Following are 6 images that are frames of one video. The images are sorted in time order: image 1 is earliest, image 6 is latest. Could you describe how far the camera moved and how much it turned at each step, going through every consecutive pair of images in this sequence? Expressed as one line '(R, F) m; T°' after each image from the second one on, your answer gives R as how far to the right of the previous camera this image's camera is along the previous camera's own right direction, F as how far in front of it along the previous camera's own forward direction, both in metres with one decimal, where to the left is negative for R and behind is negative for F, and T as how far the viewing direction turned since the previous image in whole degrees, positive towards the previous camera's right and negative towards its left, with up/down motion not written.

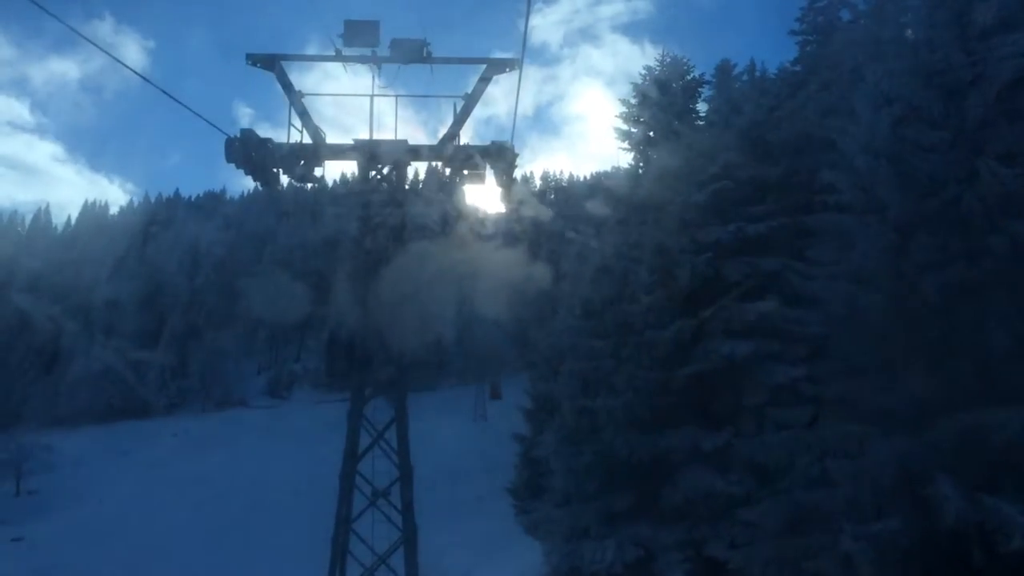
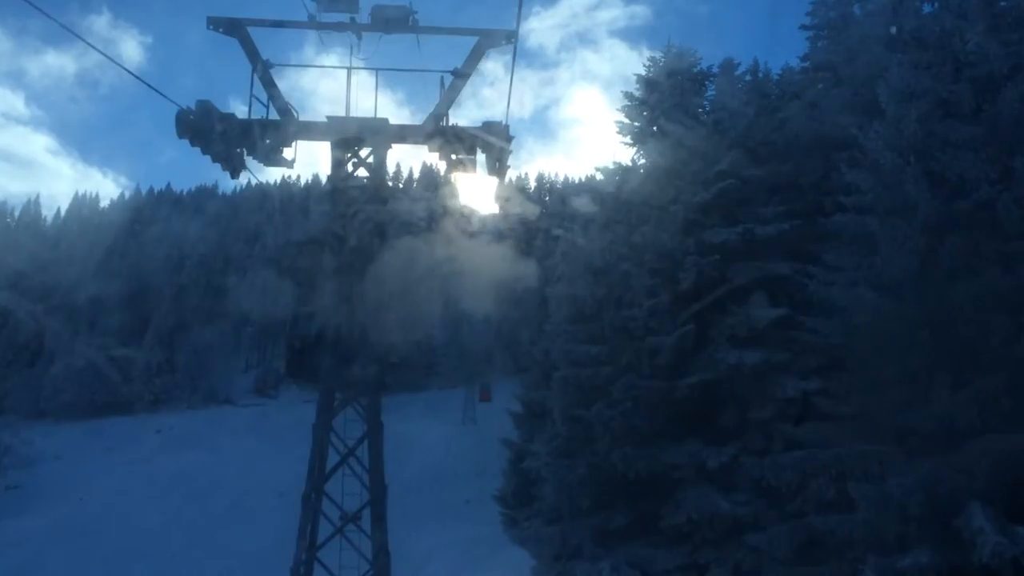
(0.0, +0.7) m; +1°
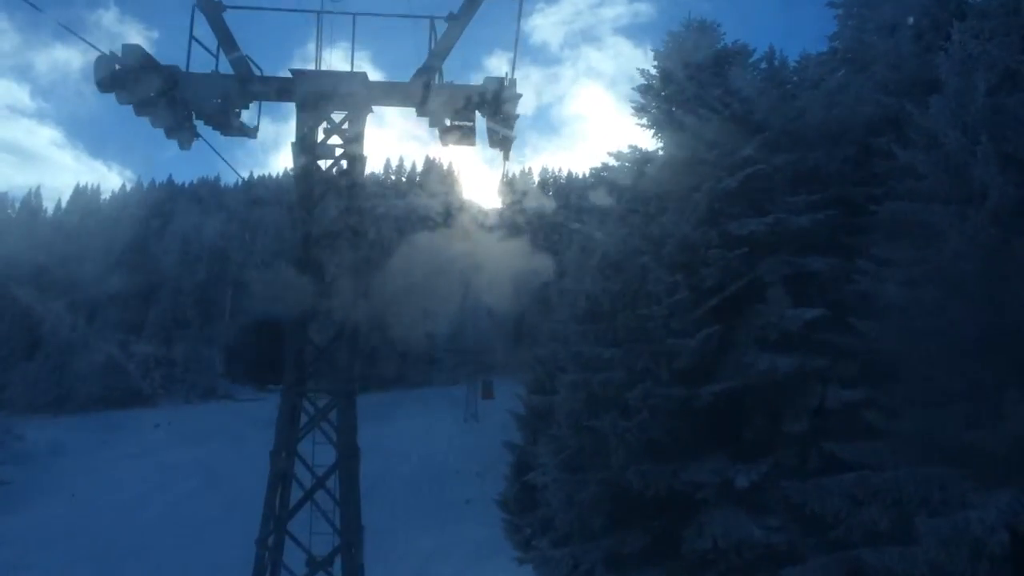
(0.0, +1.0) m; 0°
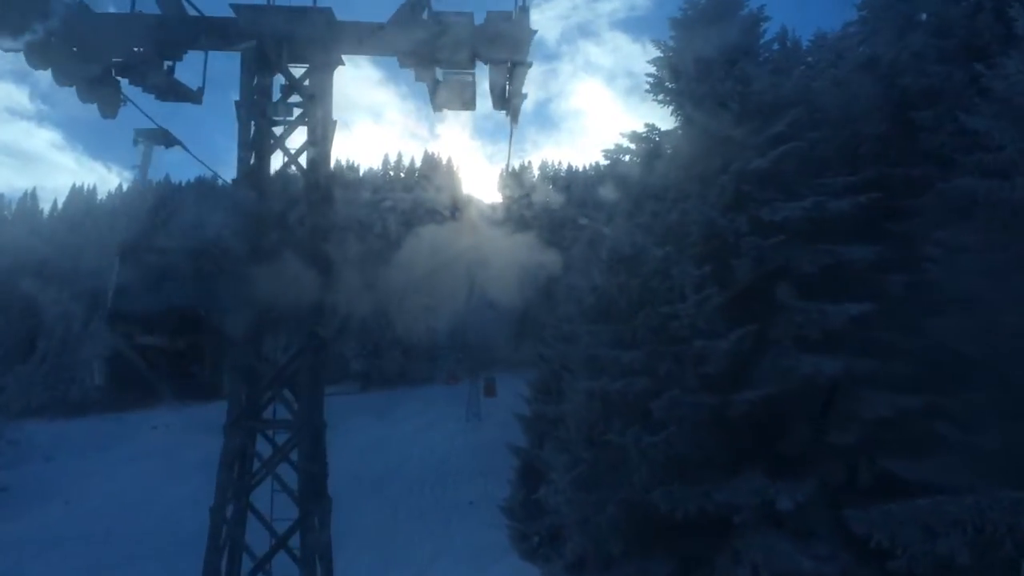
(-0.1, +1.0) m; 0°
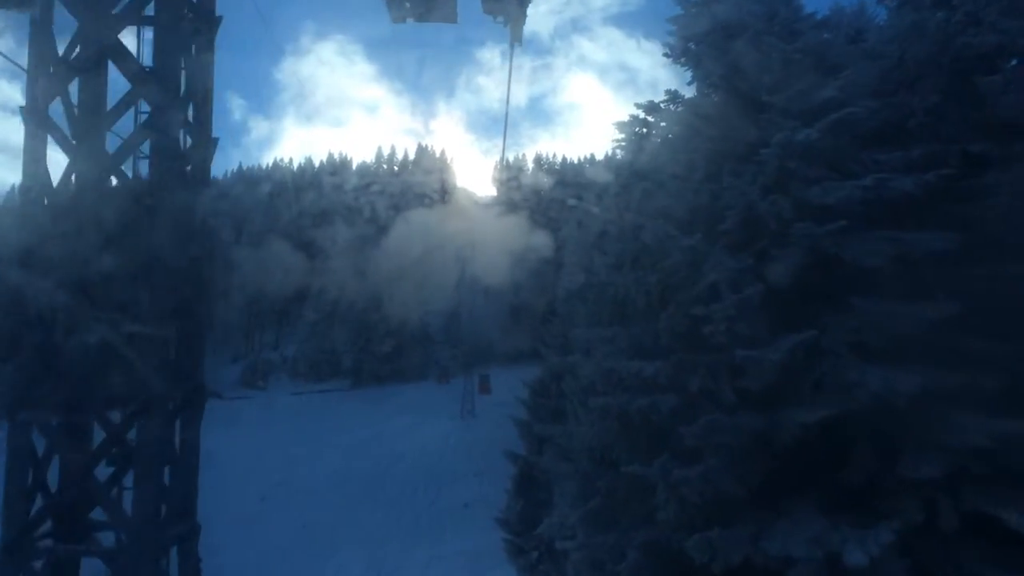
(0.0, +1.4) m; 0°
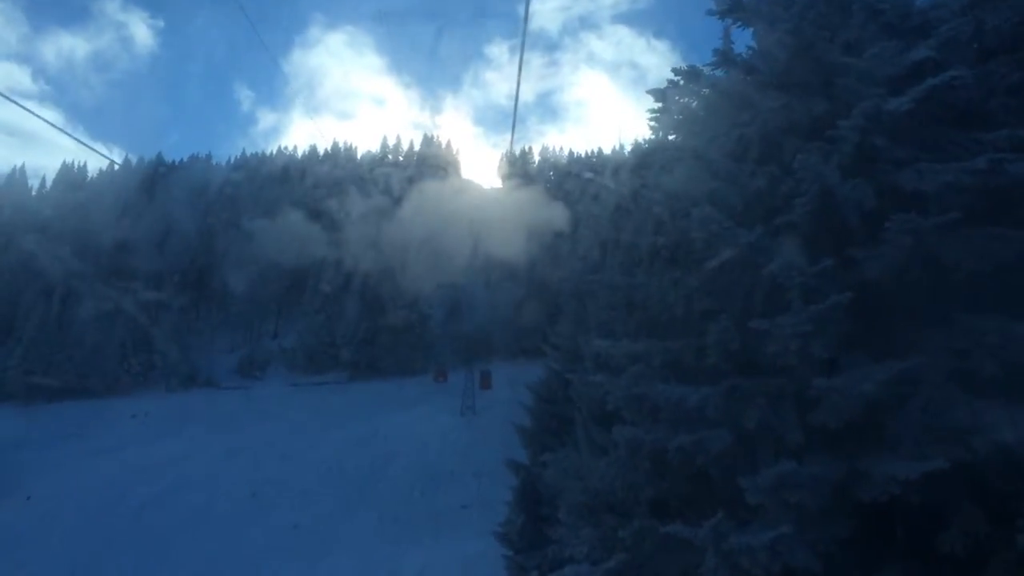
(0.0, +1.4) m; 0°
